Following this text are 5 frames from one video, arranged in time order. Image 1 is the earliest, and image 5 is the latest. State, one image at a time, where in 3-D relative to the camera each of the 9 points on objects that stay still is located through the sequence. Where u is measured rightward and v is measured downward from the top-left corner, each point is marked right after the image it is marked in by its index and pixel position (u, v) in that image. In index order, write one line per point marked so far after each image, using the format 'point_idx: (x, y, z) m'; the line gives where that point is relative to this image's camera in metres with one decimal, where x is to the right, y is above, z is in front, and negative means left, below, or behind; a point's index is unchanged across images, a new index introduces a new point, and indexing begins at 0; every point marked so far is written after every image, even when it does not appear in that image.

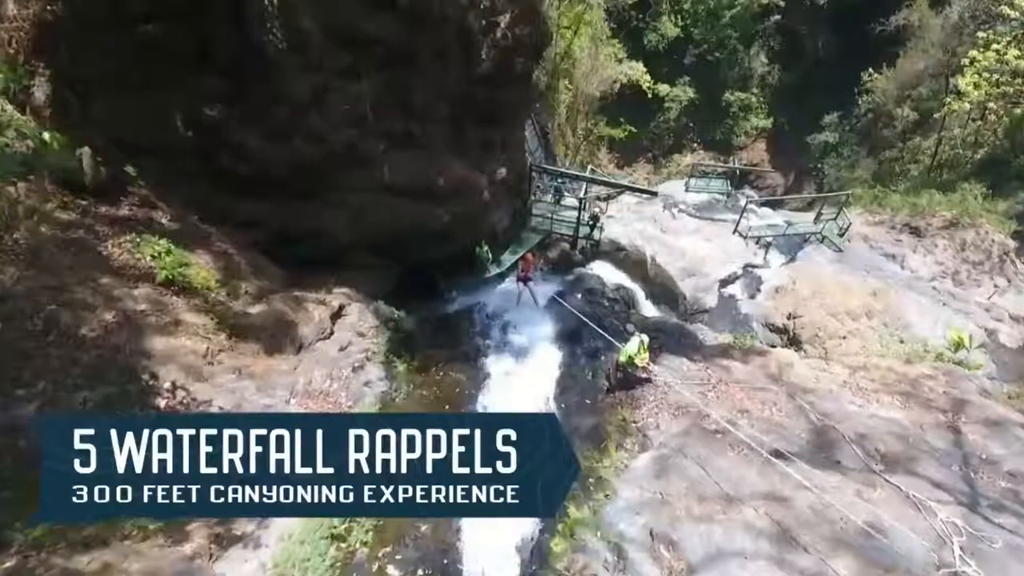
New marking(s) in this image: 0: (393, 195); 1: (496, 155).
0: (-2.4, +1.9, +11.7) m
1: (-0.3, +2.9, +13.0) m
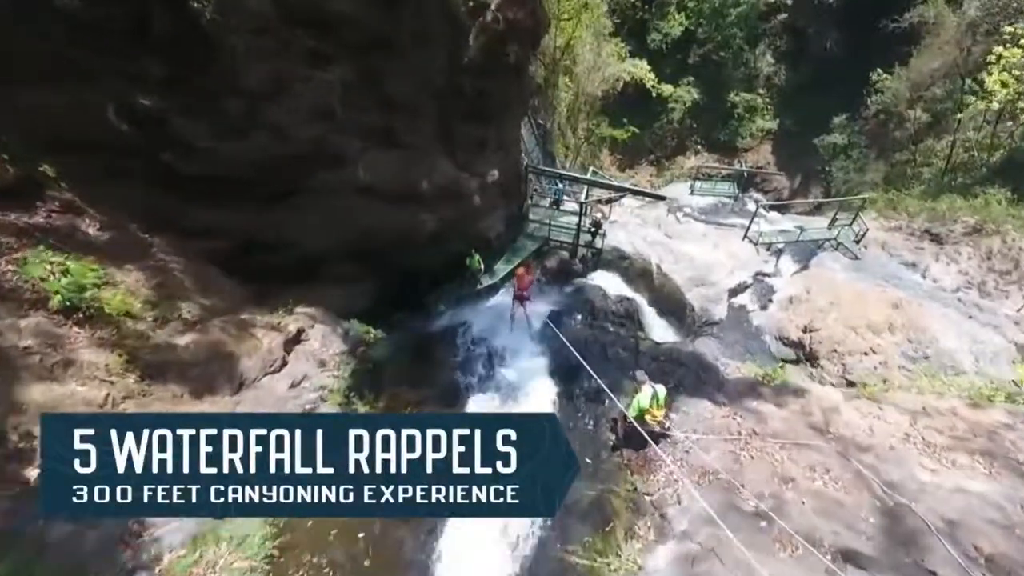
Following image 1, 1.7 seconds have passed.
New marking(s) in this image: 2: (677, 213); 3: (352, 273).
0: (-2.5, +1.6, +10.4) m
1: (-0.5, +2.6, +11.7) m
2: (+5.4, +2.5, +19.8) m
3: (-3.1, +0.3, +11.5) m
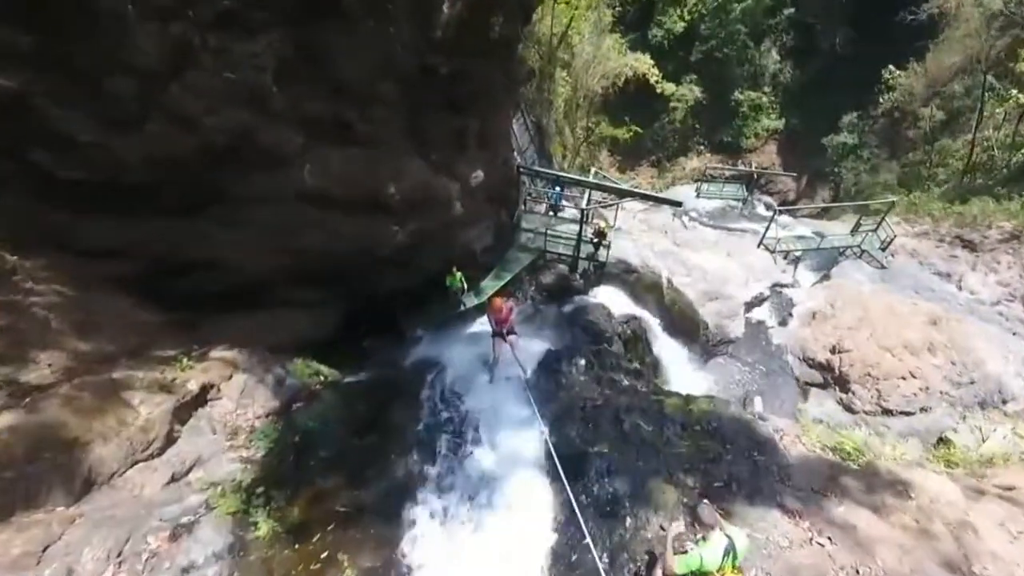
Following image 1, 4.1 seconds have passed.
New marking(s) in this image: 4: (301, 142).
0: (-2.7, +1.2, +8.3) m
1: (-0.7, +2.2, +9.7) m
2: (+5.2, +2.1, +17.8) m
3: (-3.3, -0.1, +9.4) m
4: (-2.7, +1.9, +7.6) m
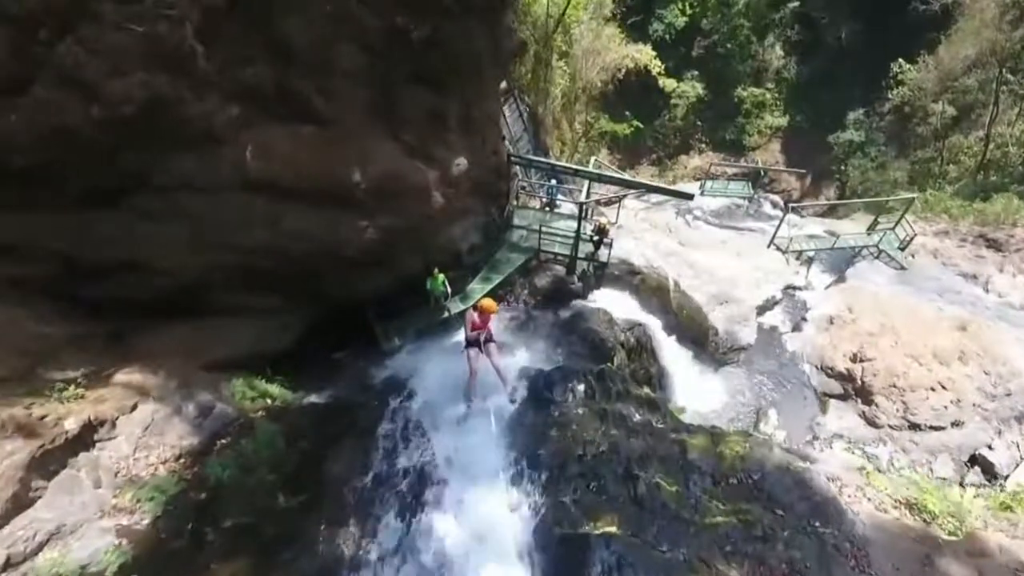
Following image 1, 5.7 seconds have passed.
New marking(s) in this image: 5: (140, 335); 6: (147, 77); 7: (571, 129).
0: (-2.9, +1.1, +7.0) m
1: (-0.9, +2.2, +8.3) m
2: (+5.0, +2.0, +16.5) m
3: (-3.4, -0.2, +8.1) m
4: (-2.9, +1.8, +6.3) m
5: (-4.6, -0.6, +7.3) m
6: (-3.5, +2.0, +5.6) m
7: (+1.9, +5.1, +18.5) m
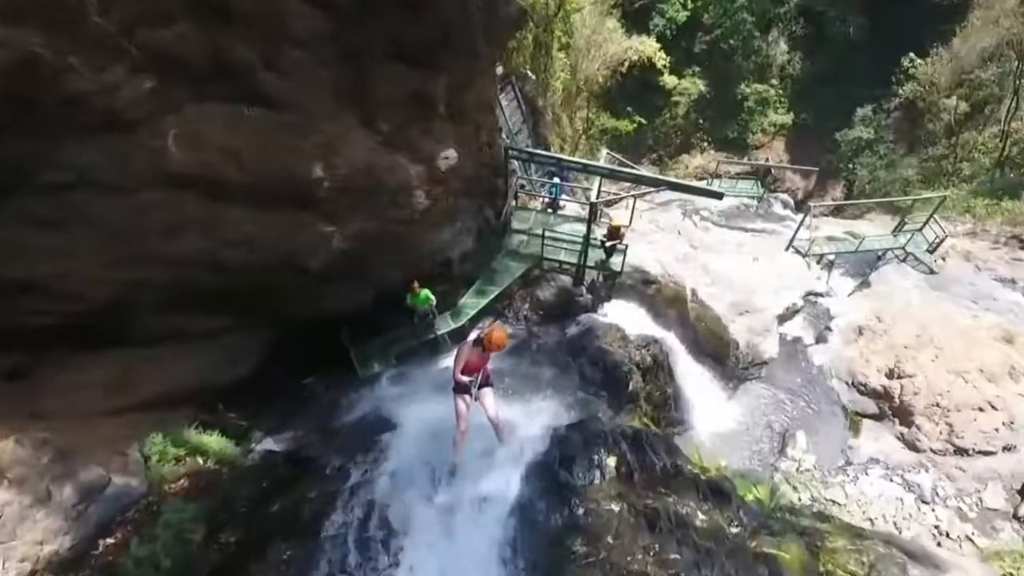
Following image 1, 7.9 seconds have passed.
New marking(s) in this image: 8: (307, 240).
0: (-2.9, +0.9, +5.5) m
1: (-0.9, +1.9, +6.8) m
2: (+4.9, +1.8, +15.0) m
3: (-3.4, -0.5, +6.6) m
4: (-2.9, +1.6, +4.7) m
5: (-4.6, -0.8, +5.7) m
6: (-3.5, +1.8, +4.1) m
7: (+1.8, +4.8, +17.0) m
8: (-2.2, +0.5, +6.3) m
